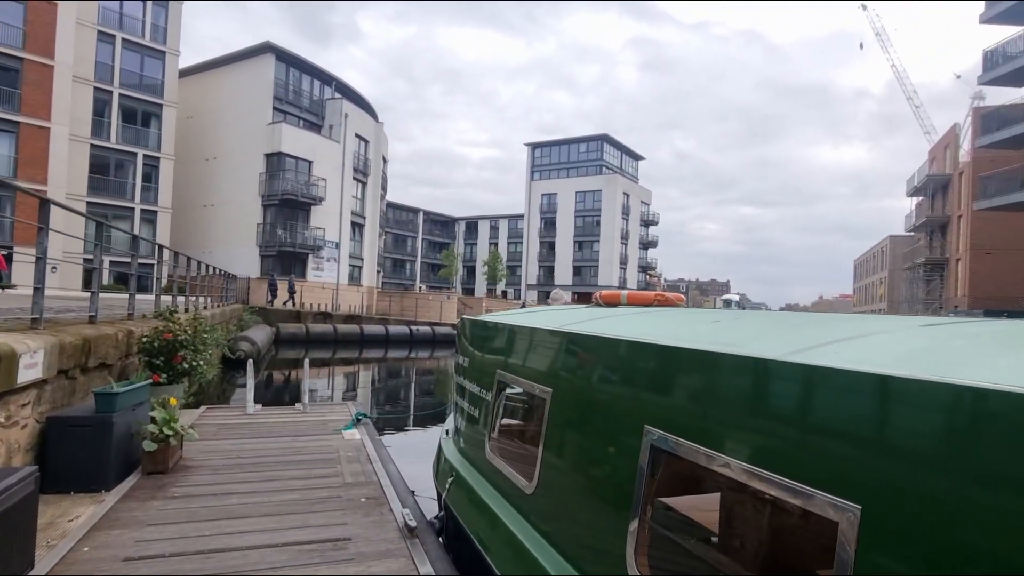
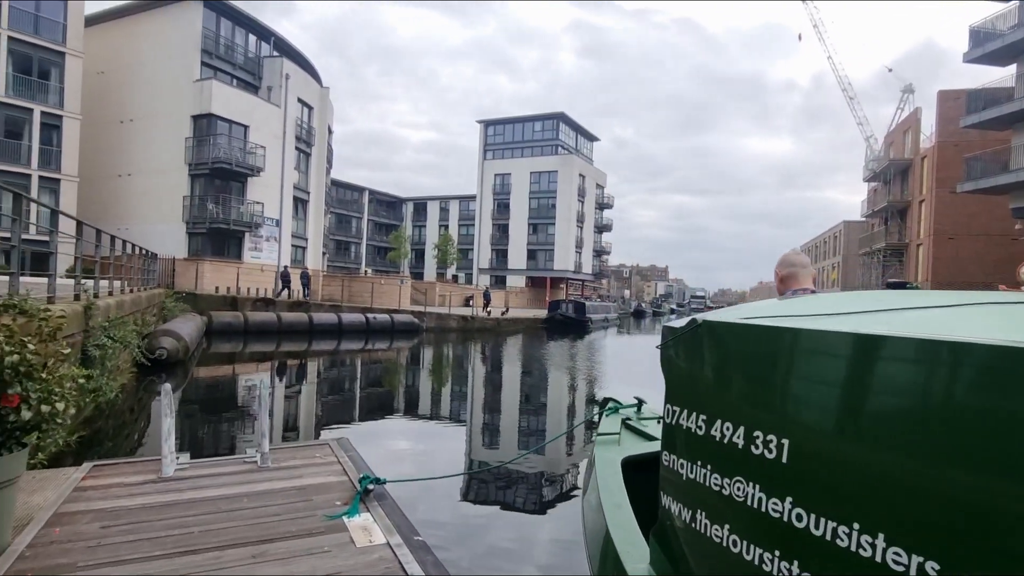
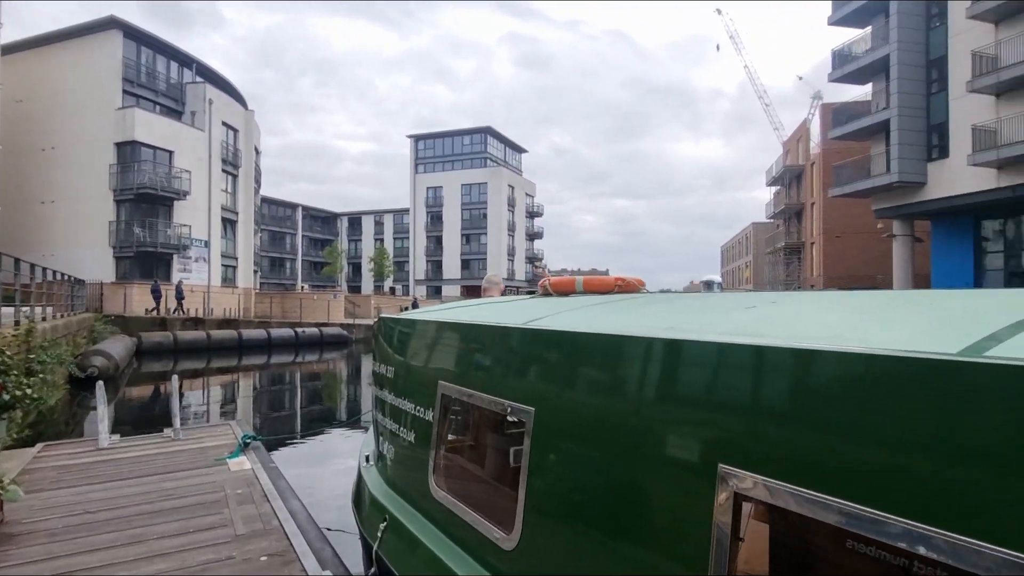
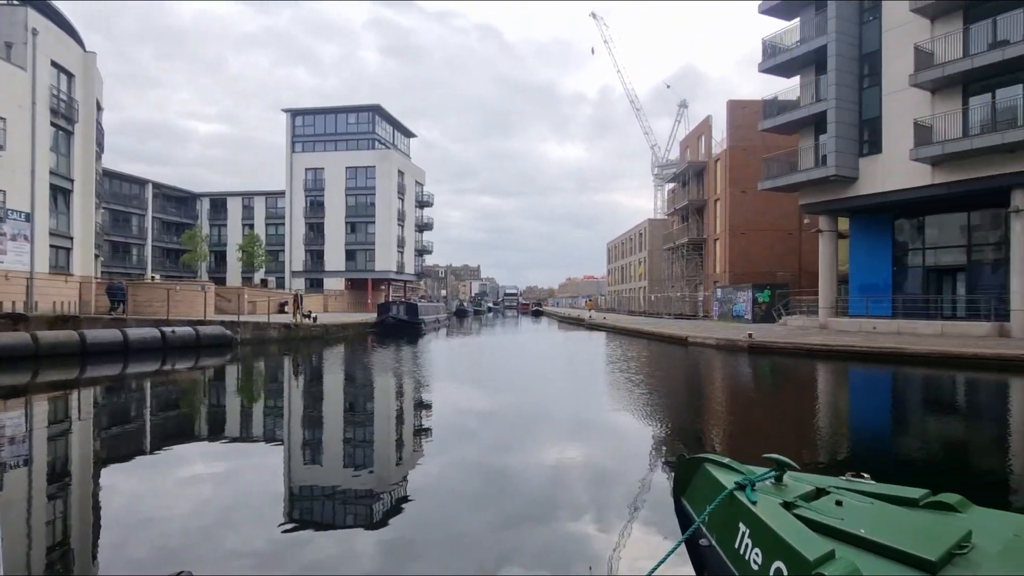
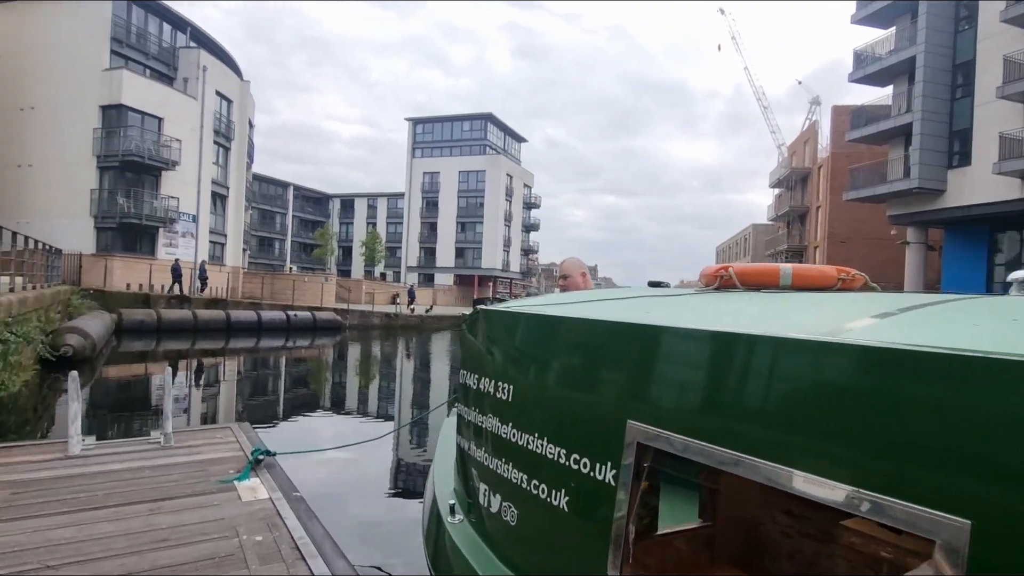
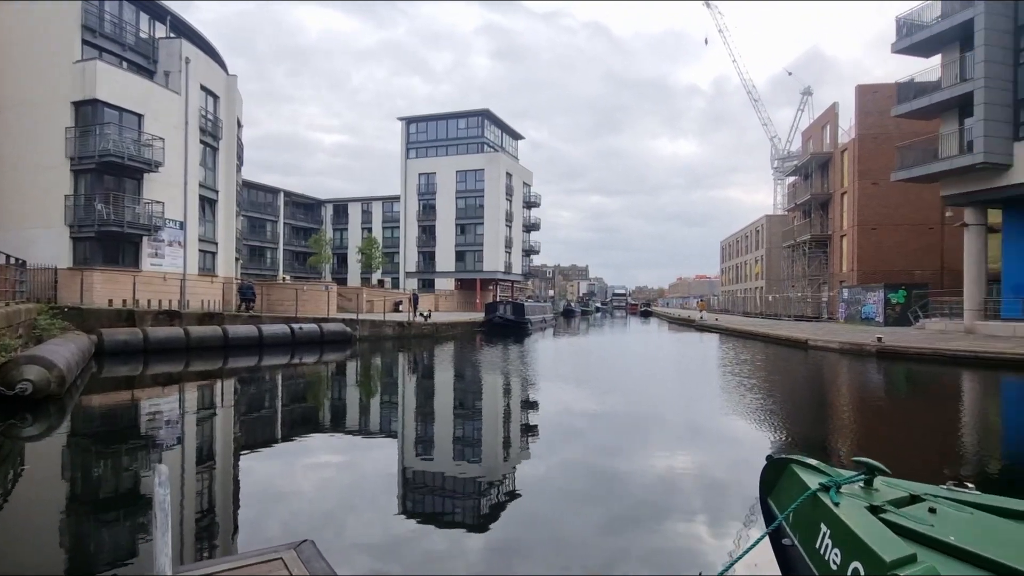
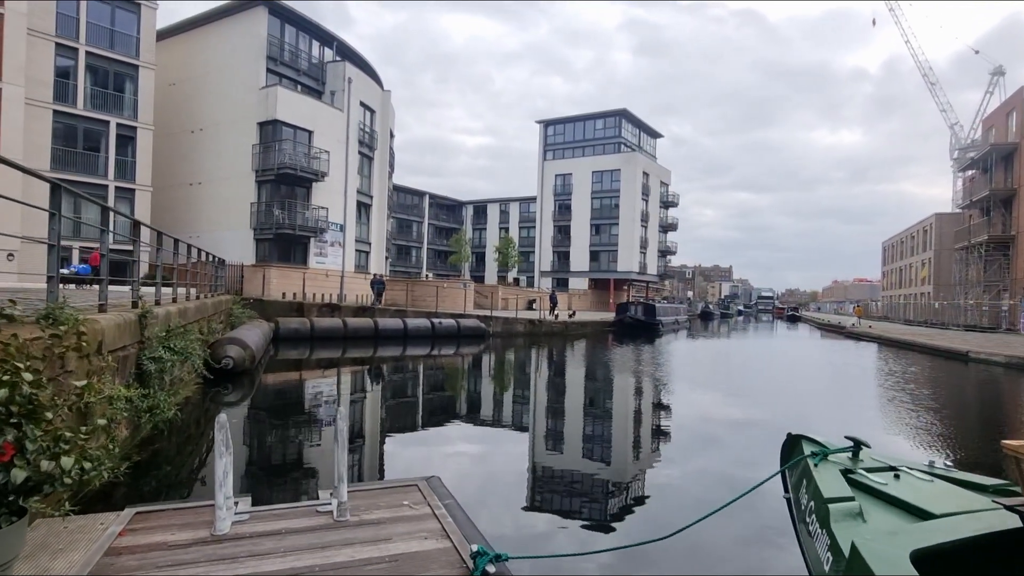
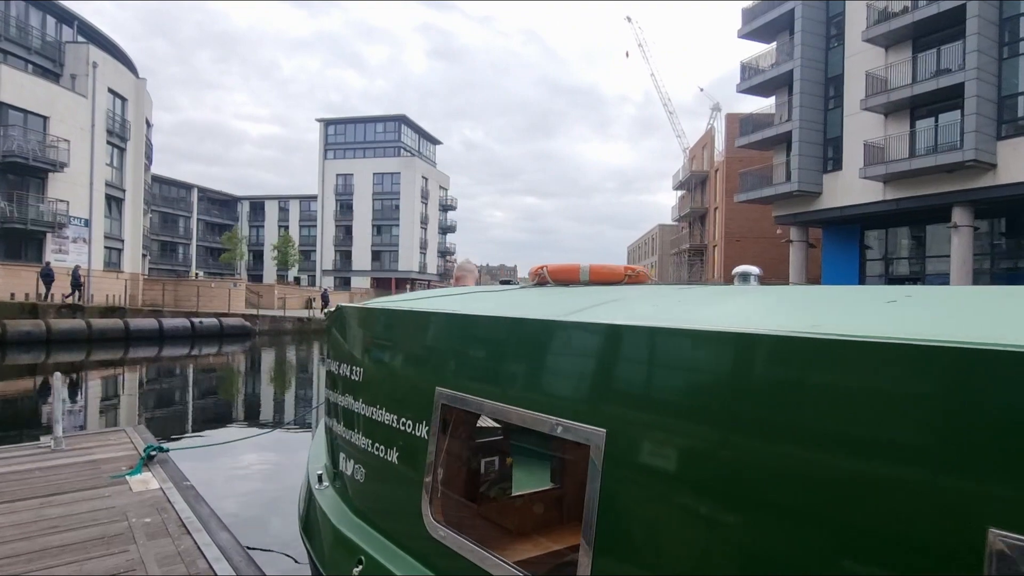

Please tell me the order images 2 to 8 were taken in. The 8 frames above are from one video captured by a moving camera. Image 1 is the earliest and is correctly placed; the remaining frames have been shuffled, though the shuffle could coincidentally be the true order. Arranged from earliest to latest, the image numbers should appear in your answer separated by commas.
3, 8, 5, 2, 7, 6, 4
